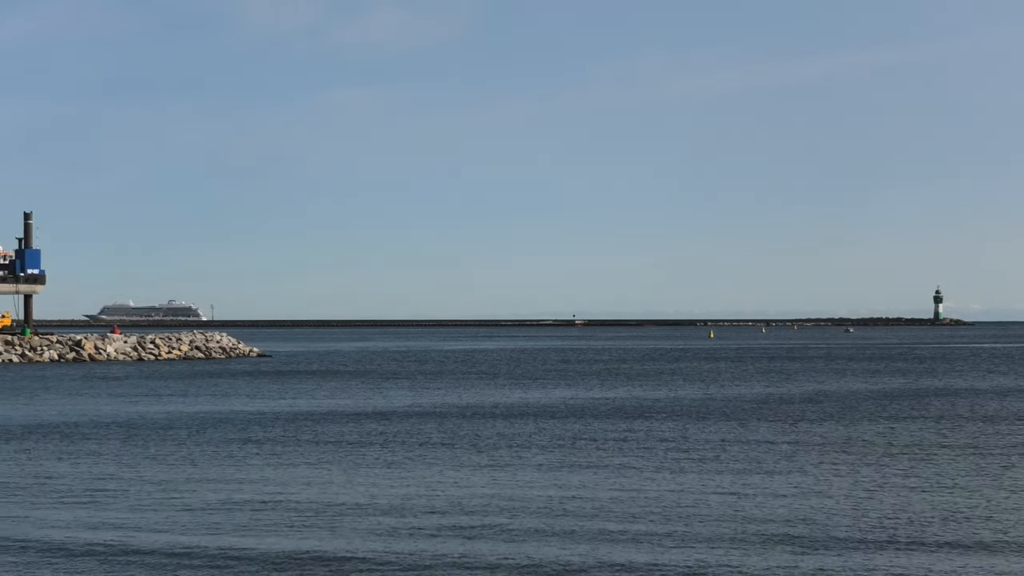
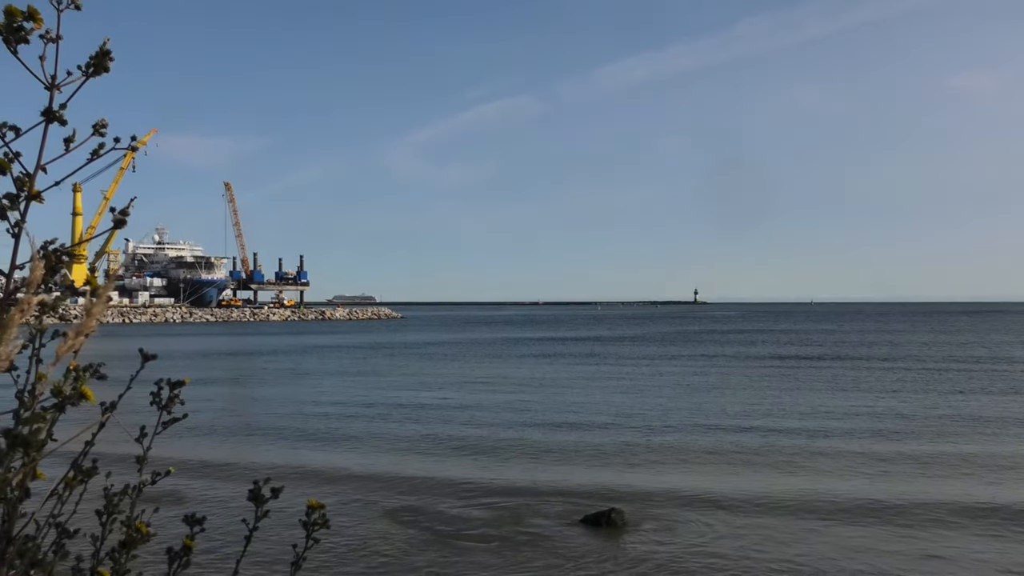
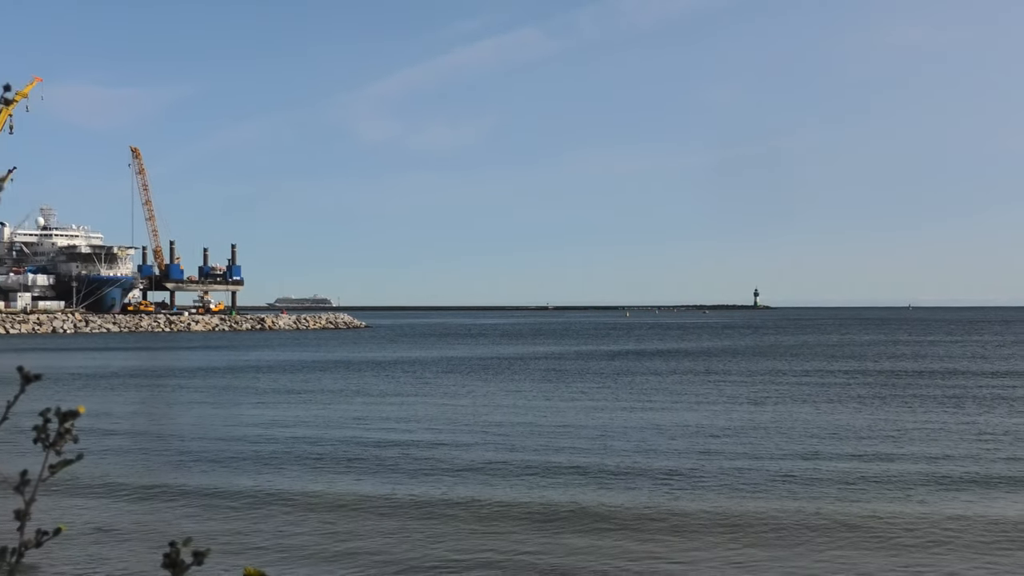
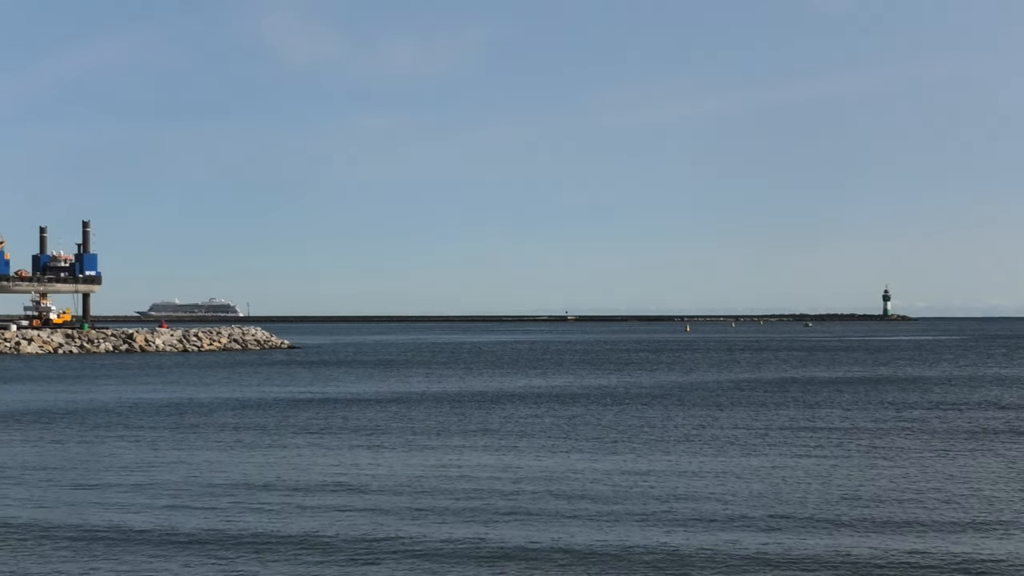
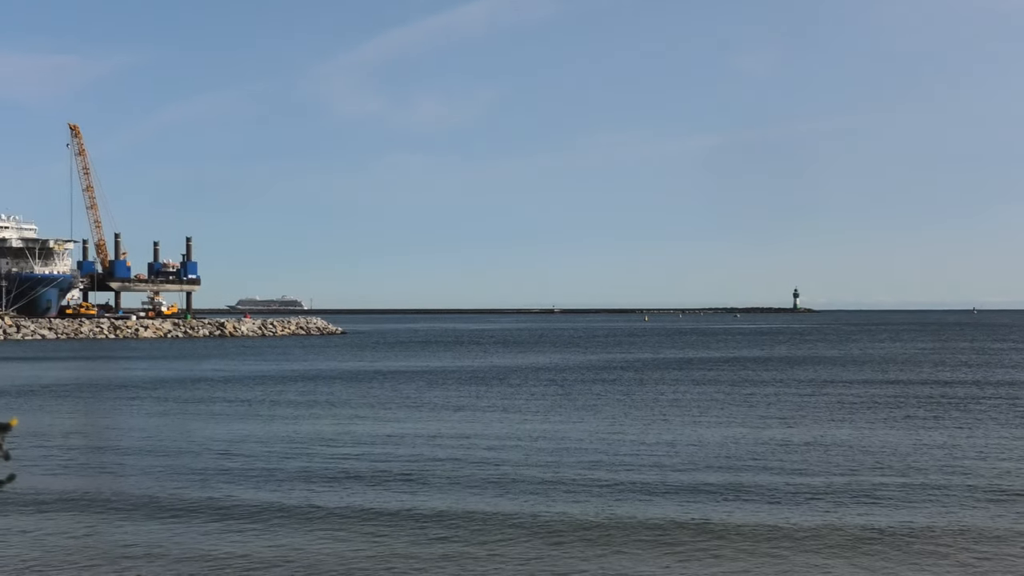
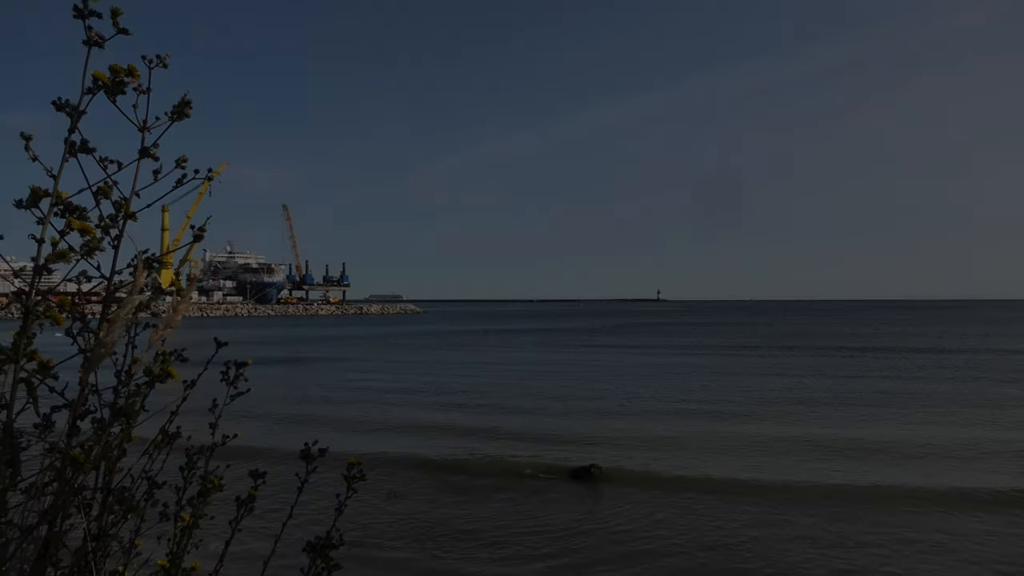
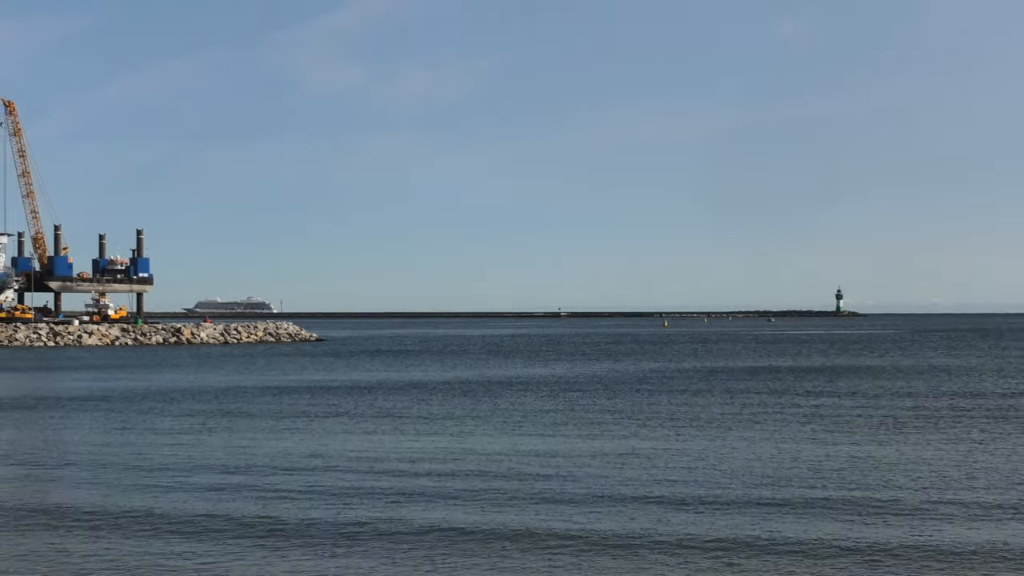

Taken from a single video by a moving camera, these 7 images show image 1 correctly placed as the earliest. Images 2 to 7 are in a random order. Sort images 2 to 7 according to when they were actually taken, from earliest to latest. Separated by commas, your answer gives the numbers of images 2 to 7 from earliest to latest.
4, 7, 5, 3, 2, 6
